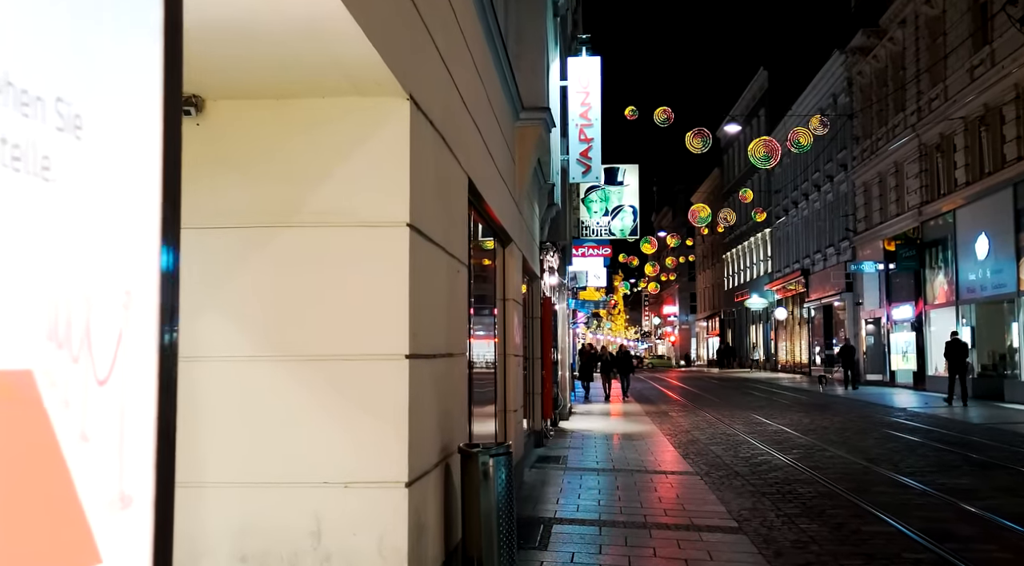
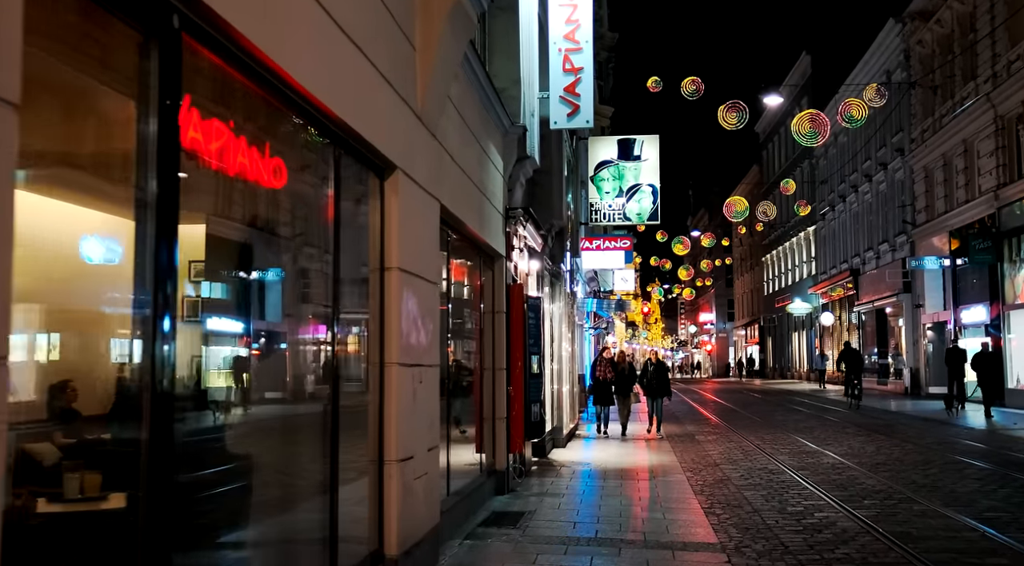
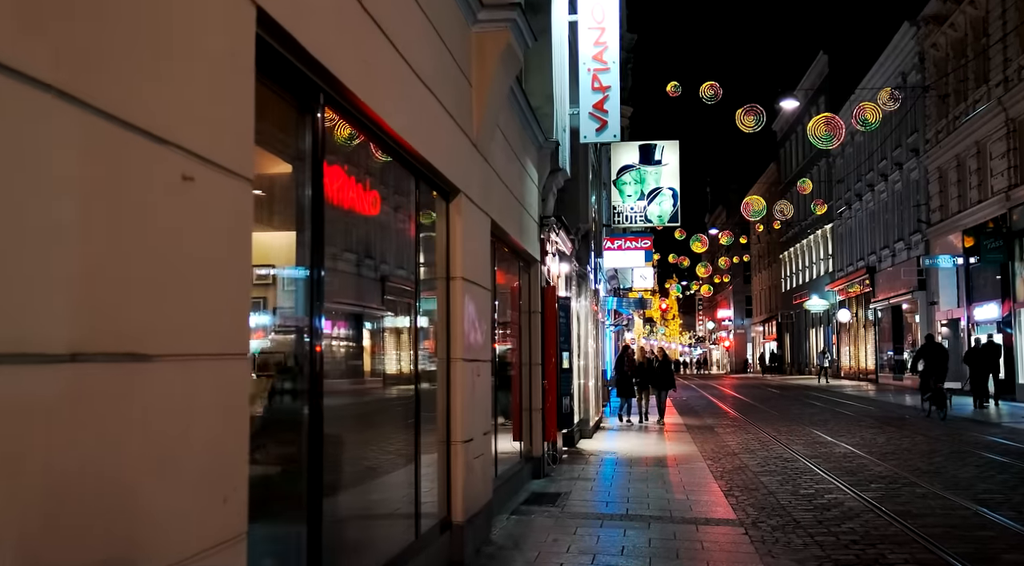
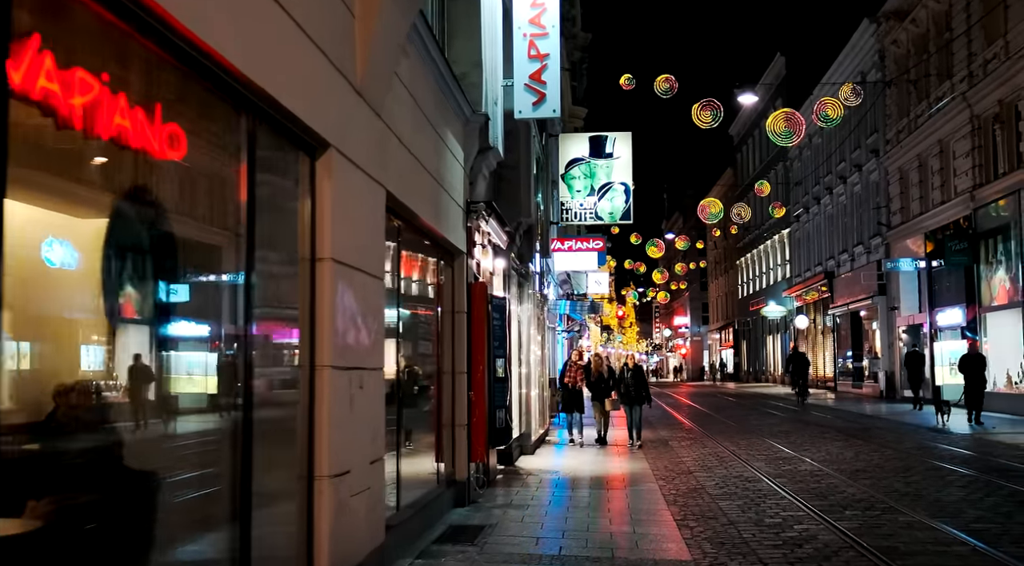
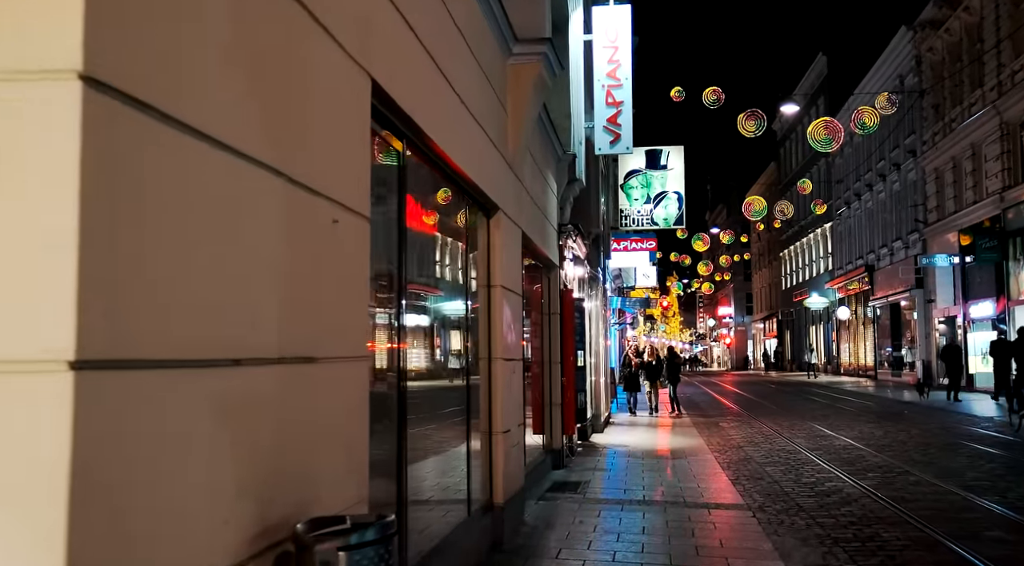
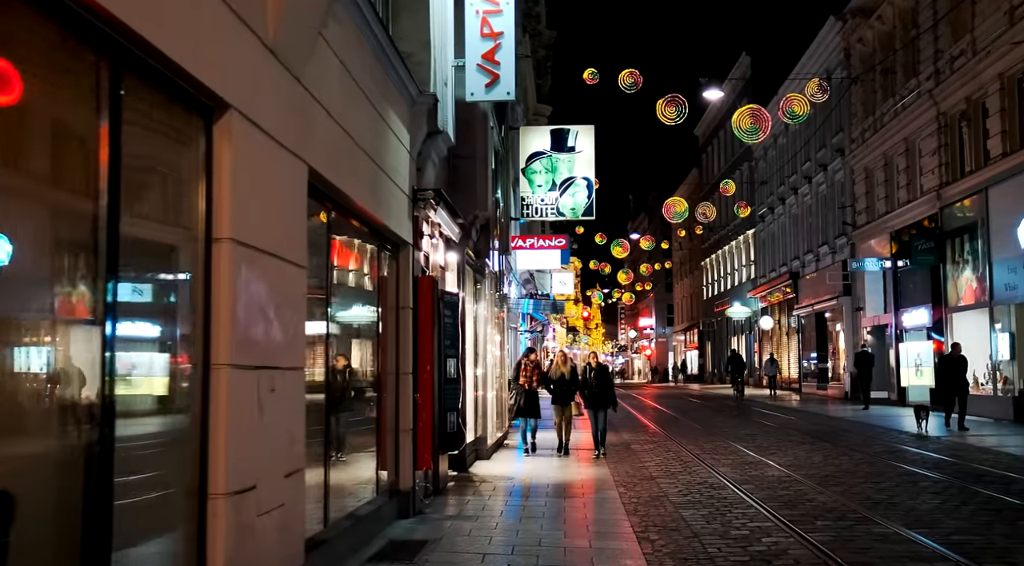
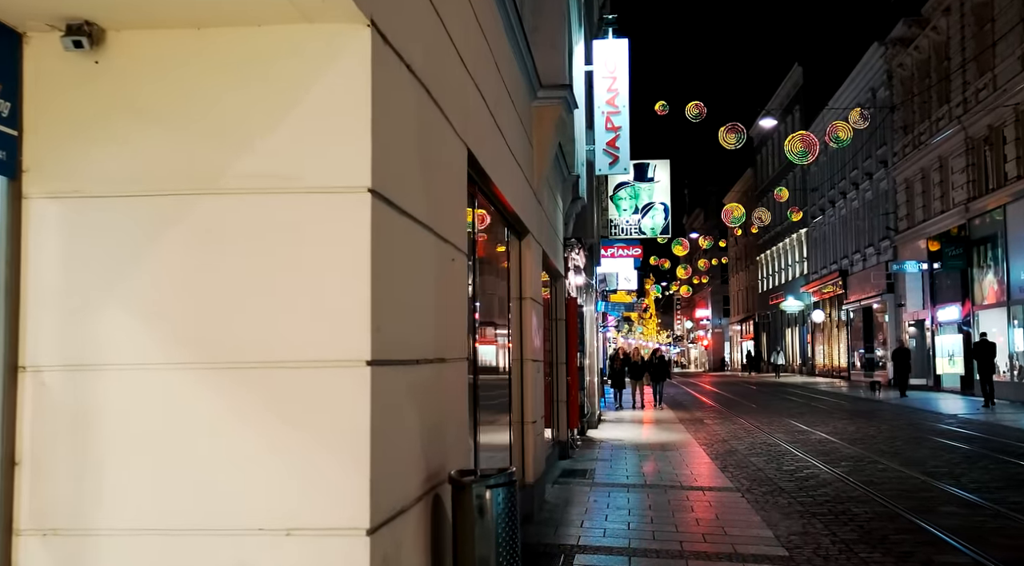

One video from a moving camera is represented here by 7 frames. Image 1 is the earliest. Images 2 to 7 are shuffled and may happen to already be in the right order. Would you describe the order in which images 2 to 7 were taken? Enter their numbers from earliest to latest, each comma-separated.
7, 5, 3, 2, 4, 6
